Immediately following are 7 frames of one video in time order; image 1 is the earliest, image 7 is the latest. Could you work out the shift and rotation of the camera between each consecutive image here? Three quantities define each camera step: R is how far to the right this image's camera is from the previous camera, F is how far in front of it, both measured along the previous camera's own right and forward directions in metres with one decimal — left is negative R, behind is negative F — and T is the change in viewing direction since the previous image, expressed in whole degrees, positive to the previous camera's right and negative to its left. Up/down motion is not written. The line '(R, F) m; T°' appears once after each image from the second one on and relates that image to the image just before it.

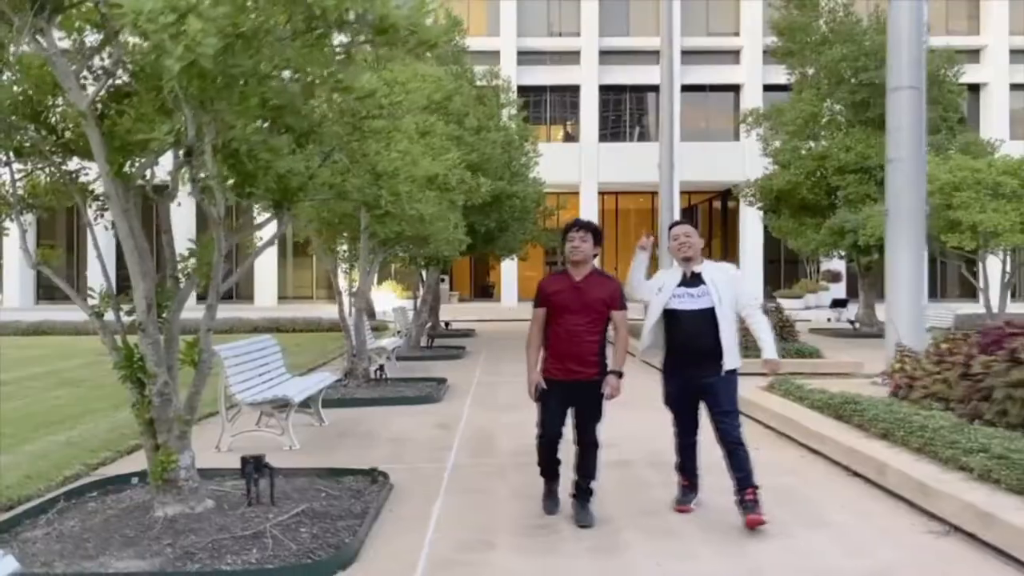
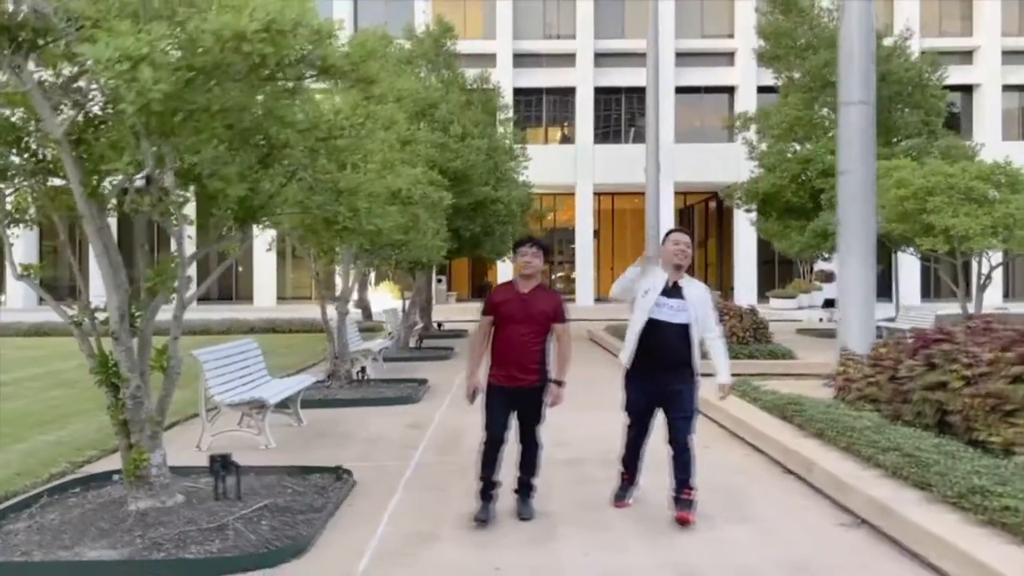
(+0.4, -0.4) m; 0°
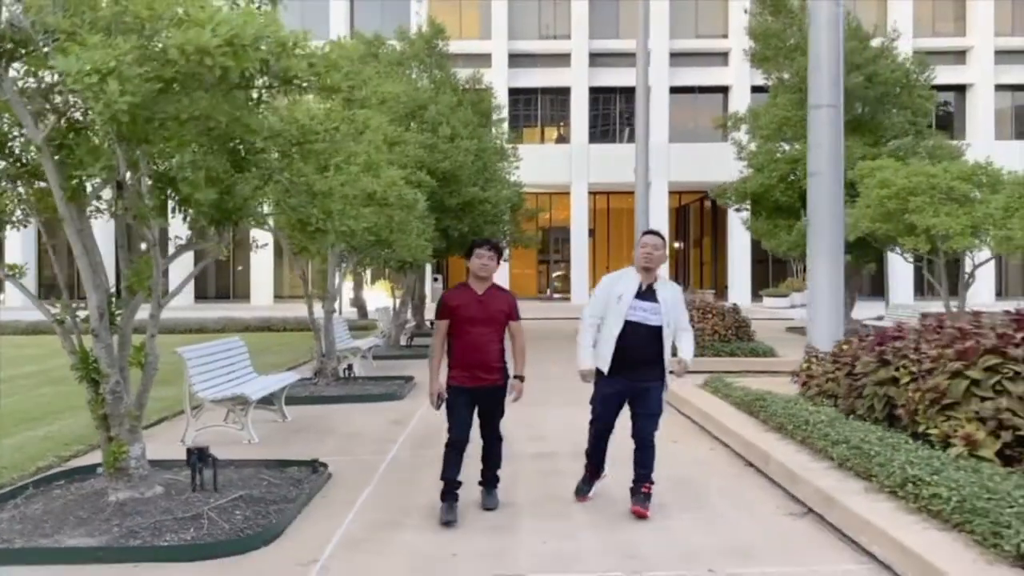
(+0.3, -0.2) m; 0°
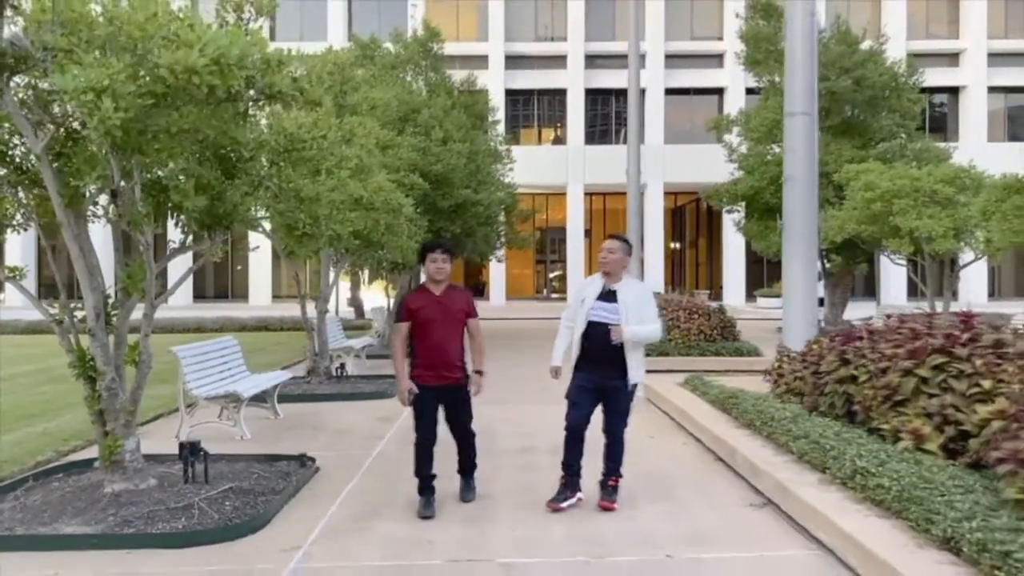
(+0.2, -0.3) m; 0°
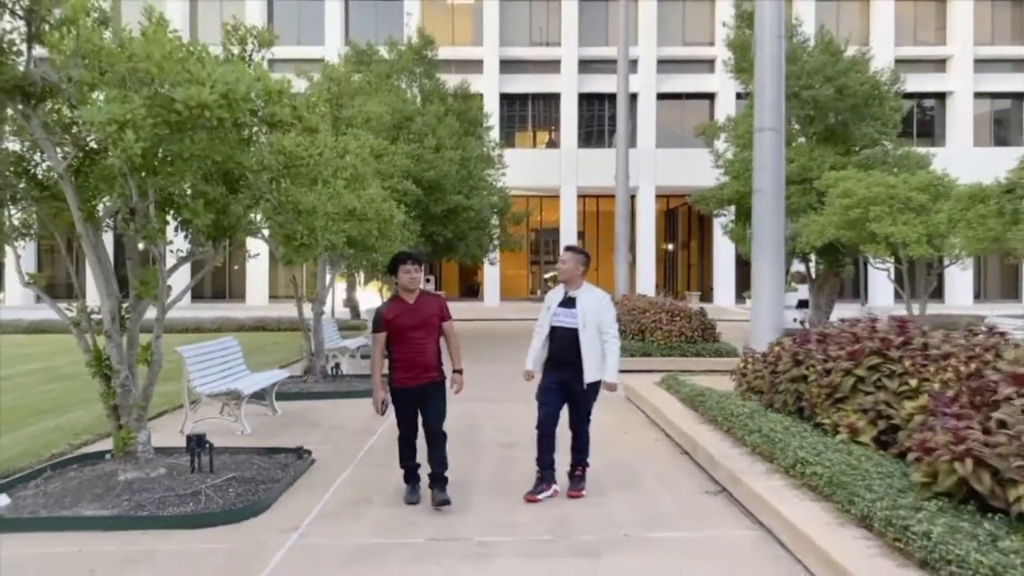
(+0.2, -0.6) m; 0°
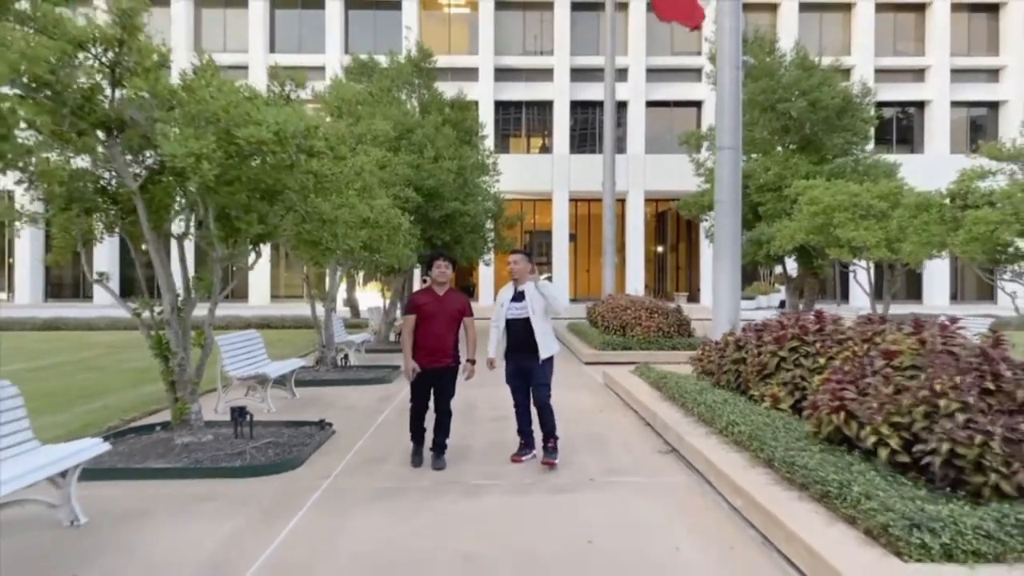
(+0.1, -1.5) m; 0°
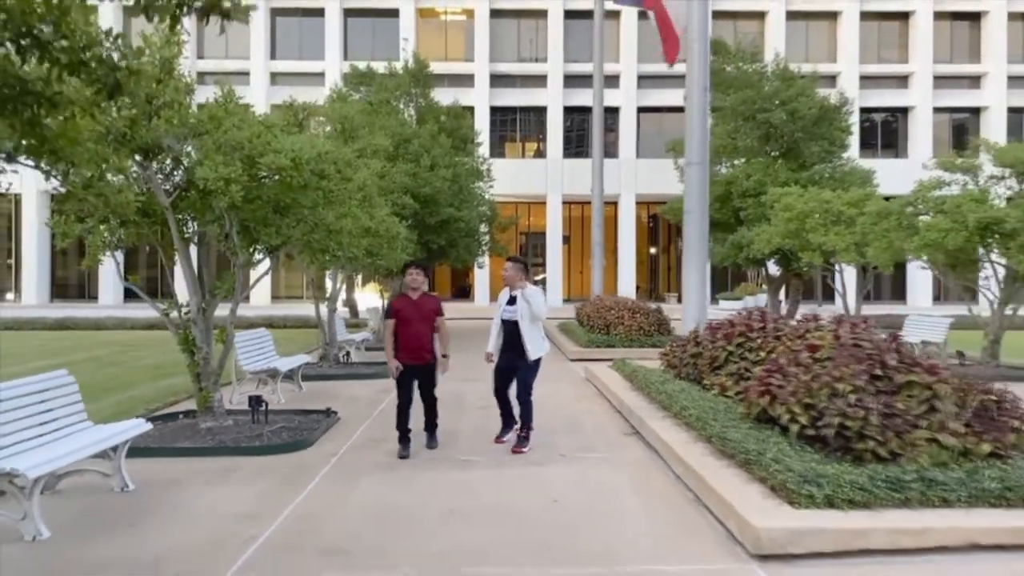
(+0.2, -1.2) m; 0°
